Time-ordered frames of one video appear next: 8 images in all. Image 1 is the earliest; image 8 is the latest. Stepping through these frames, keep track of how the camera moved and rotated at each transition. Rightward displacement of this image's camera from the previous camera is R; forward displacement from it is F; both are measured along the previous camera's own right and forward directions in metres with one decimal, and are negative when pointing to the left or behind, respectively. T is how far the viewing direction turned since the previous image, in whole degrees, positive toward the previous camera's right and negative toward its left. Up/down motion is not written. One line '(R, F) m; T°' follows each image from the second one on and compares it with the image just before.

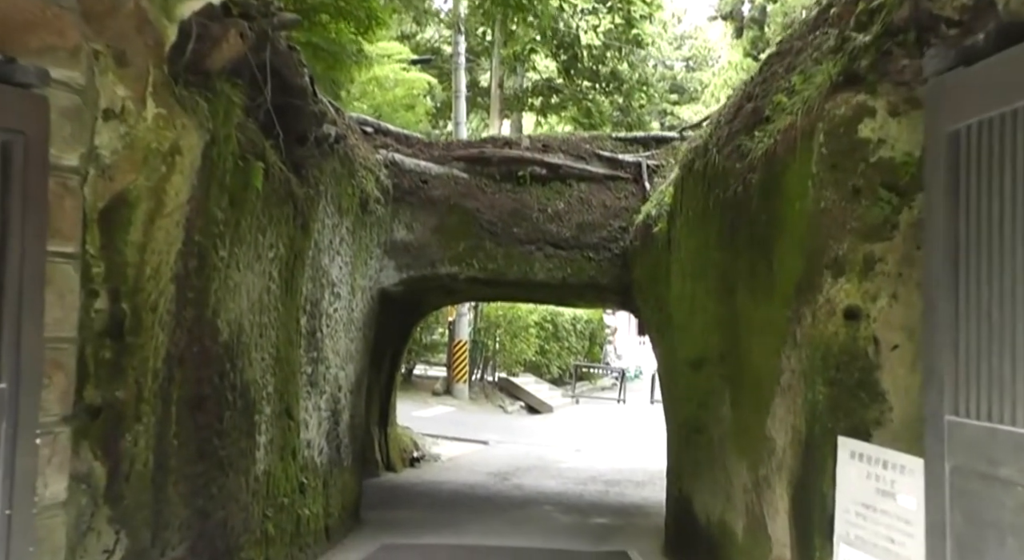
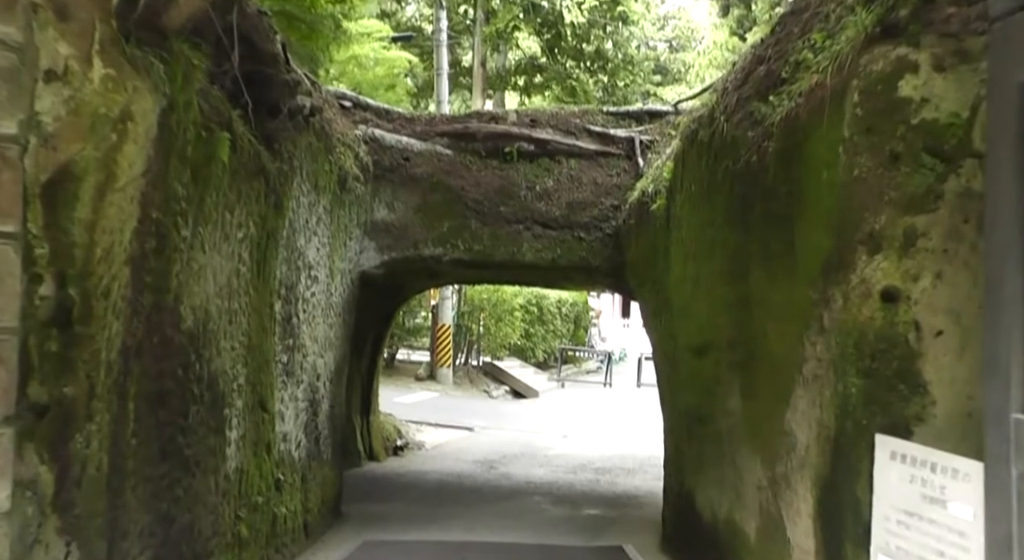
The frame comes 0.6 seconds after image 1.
(0.0, +0.4) m; +1°
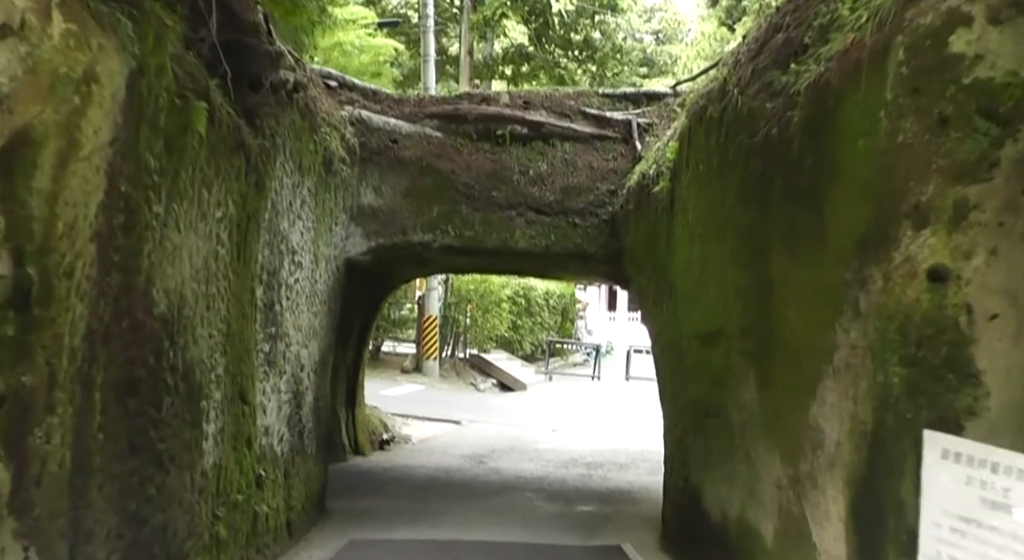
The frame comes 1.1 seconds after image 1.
(-0.1, +0.3) m; +1°
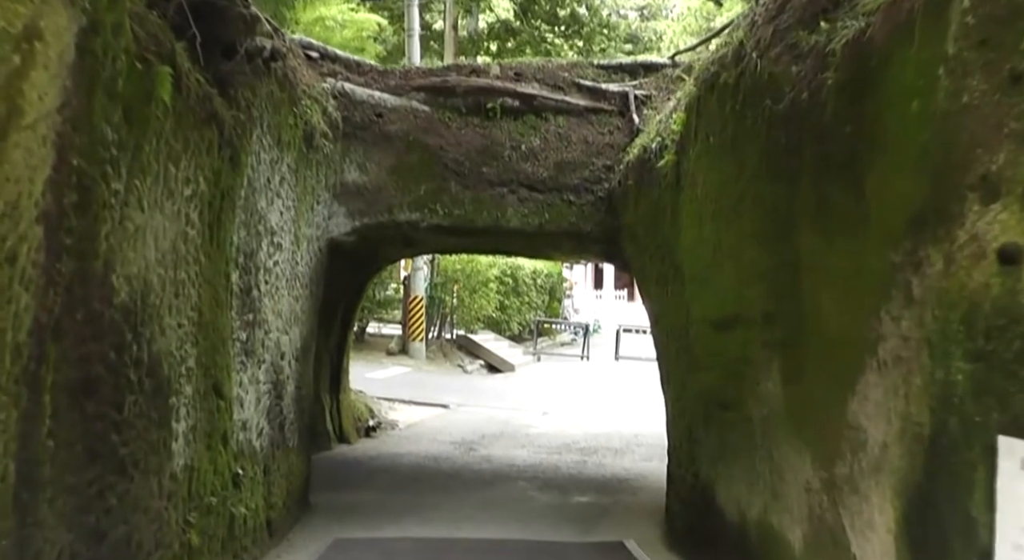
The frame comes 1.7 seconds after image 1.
(-0.1, +0.3) m; +1°
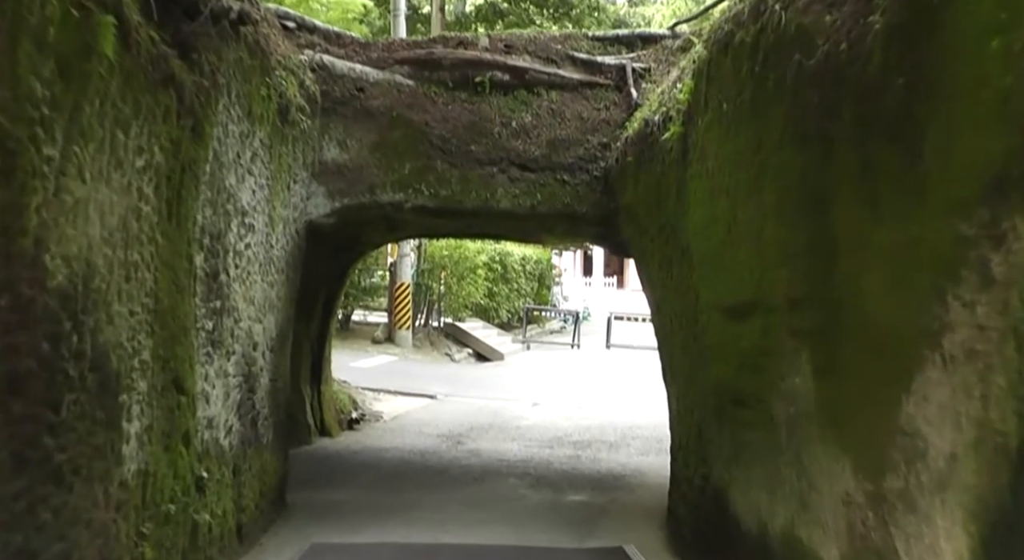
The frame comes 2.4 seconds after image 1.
(0.0, +0.4) m; +1°
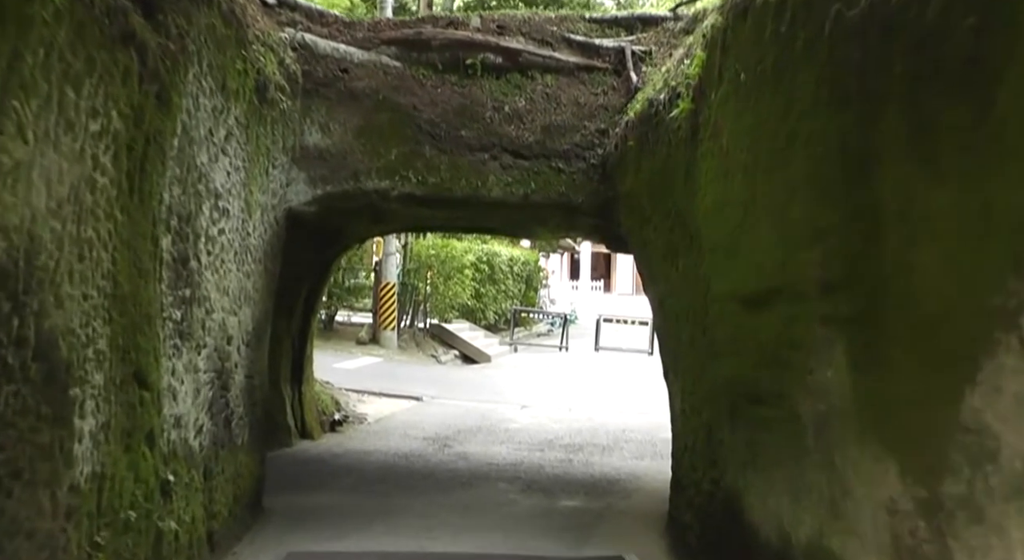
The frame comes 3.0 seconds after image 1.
(0.0, +0.3) m; +1°
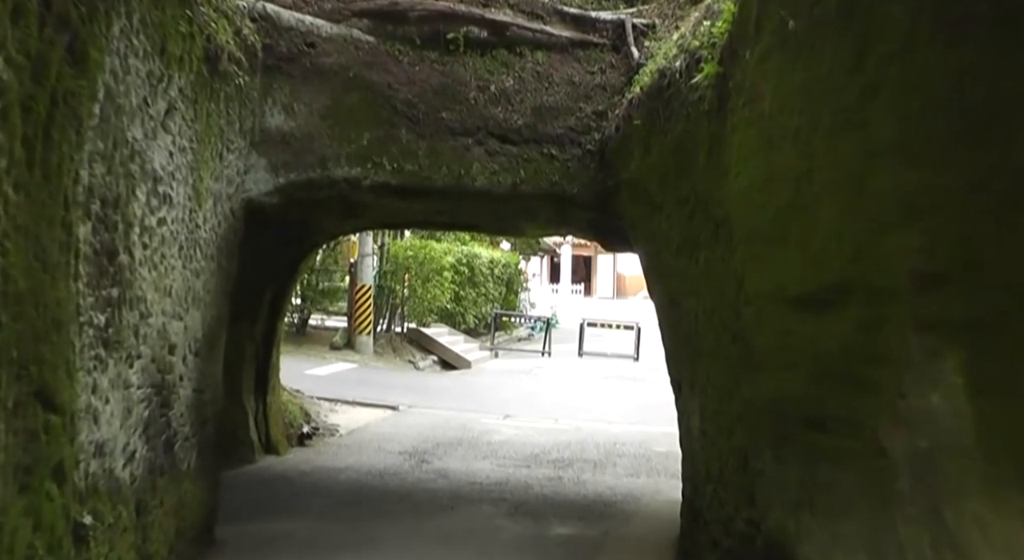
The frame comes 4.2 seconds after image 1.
(-0.1, +0.7) m; +2°
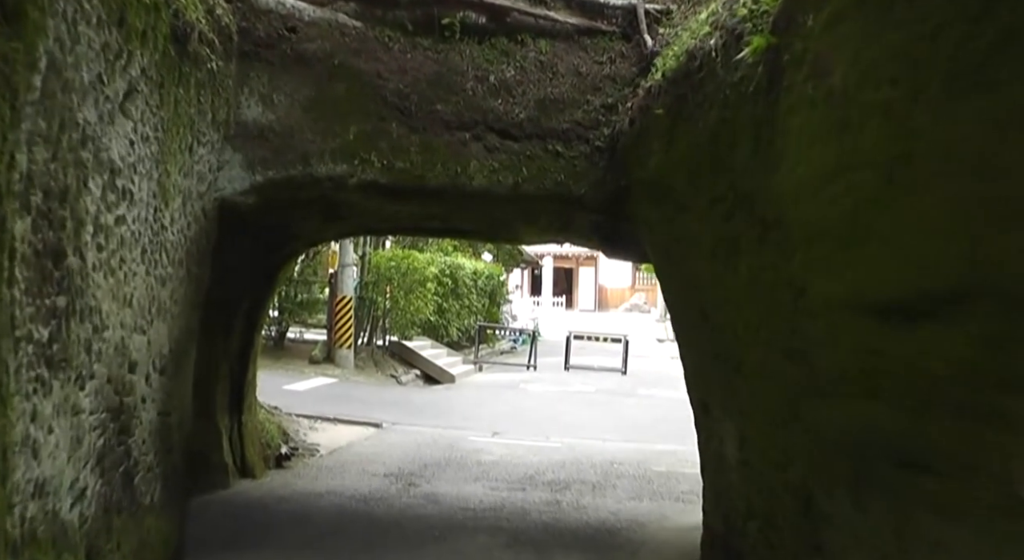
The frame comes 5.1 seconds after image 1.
(-0.2, +0.5) m; +2°
